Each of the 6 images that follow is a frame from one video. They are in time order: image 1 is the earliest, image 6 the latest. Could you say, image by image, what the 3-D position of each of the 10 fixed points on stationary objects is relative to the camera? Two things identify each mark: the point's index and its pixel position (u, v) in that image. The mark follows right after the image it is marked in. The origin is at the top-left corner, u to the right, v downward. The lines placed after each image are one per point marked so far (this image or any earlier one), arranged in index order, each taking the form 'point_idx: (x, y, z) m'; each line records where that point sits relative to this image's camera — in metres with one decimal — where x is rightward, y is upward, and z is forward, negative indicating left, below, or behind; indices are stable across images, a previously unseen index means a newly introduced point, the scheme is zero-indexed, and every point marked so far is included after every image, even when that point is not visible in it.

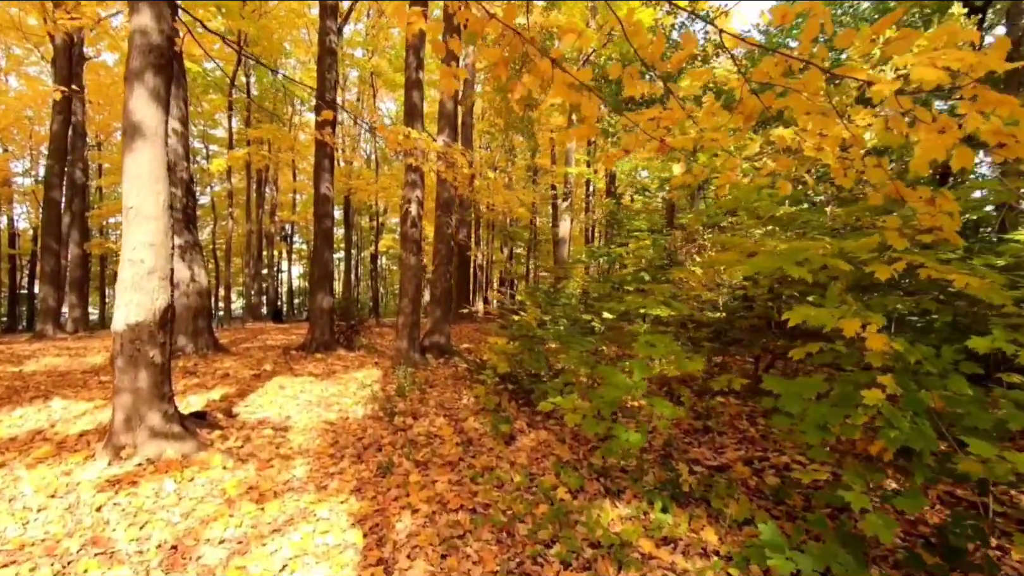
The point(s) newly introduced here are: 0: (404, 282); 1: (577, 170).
0: (-1.7, +0.1, +8.5) m
1: (+2.1, +3.8, +17.7) m
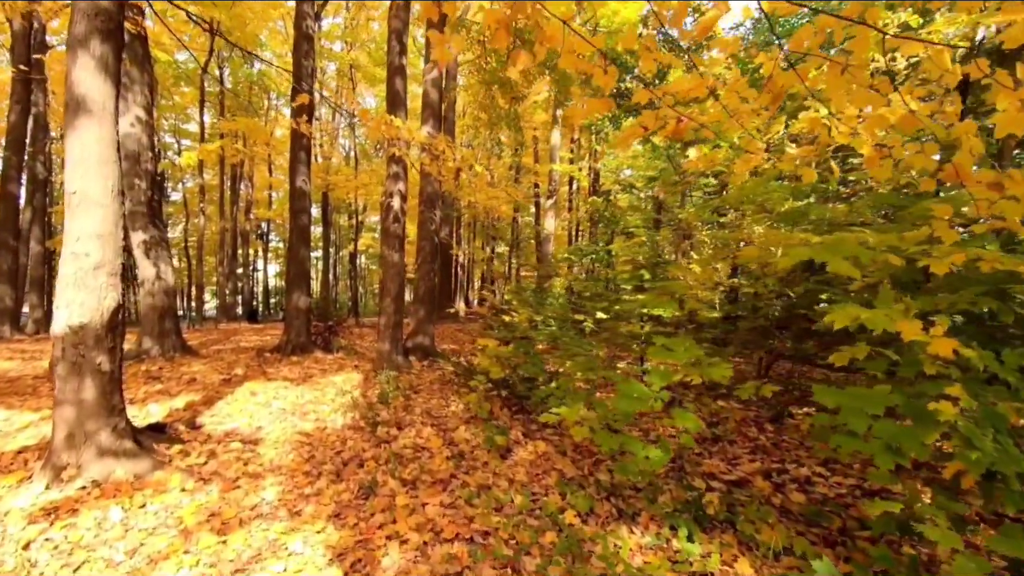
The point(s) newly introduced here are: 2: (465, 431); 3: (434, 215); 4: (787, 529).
0: (-1.9, +0.1, +8.0) m
1: (+1.6, +3.9, +17.3) m
2: (-0.4, -1.3, +4.8) m
3: (-1.4, +1.3, +9.4) m
4: (+1.6, -1.4, +3.1) m
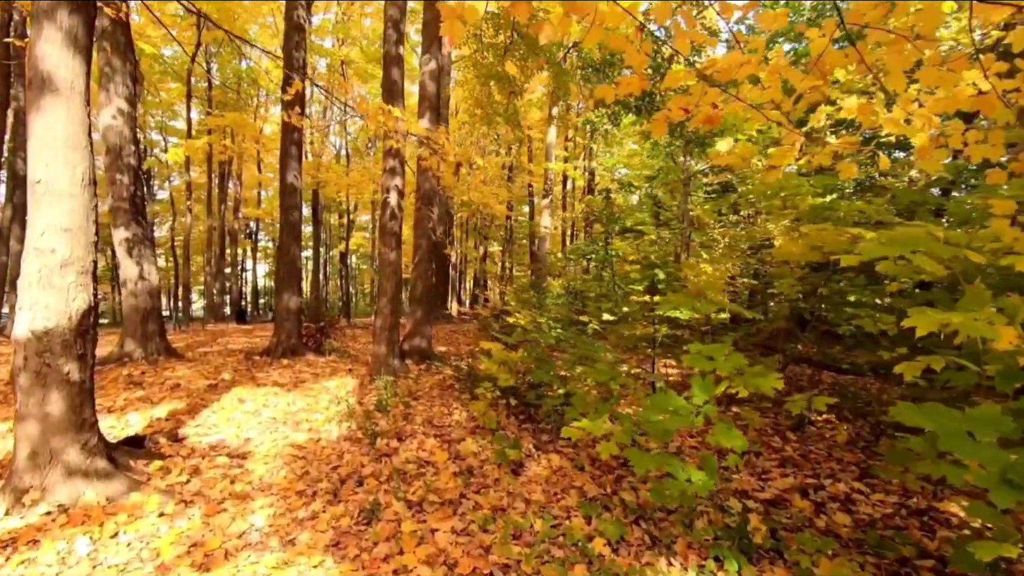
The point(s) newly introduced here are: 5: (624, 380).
0: (-1.8, +0.1, +7.6) m
1: (+1.5, +3.9, +17.0) m
2: (-0.3, -1.3, +4.5) m
3: (-1.4, +1.3, +9.0) m
4: (+1.7, -1.4, +2.8) m
5: (+1.0, -0.8, +4.6) m
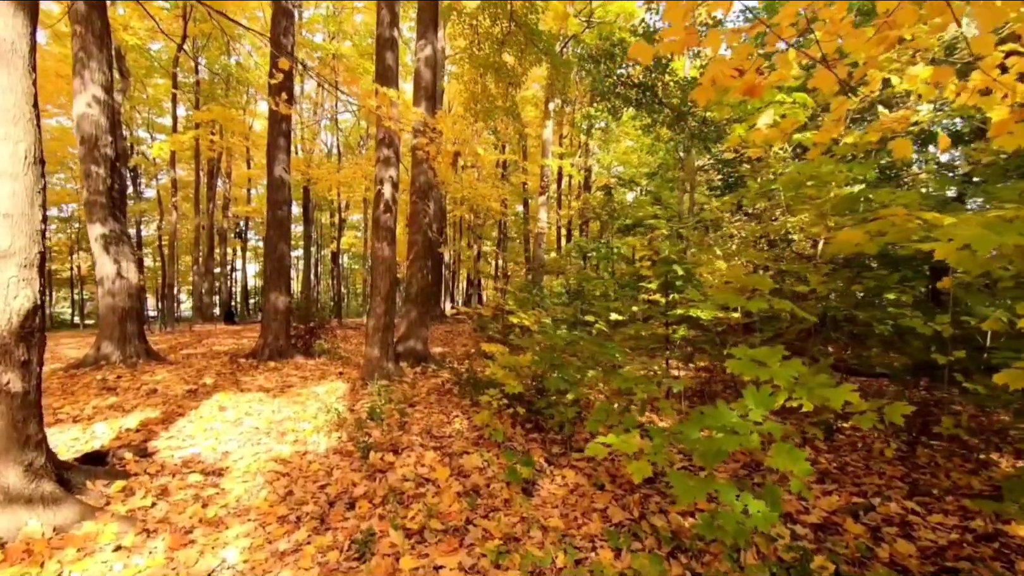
0: (-1.8, +0.1, +7.1) m
1: (+1.4, +3.9, +16.6) m
2: (-0.3, -1.3, +4.1) m
3: (-1.4, +1.3, +8.5) m
4: (+1.8, -1.4, +2.3) m
5: (+1.0, -0.8, +4.2) m
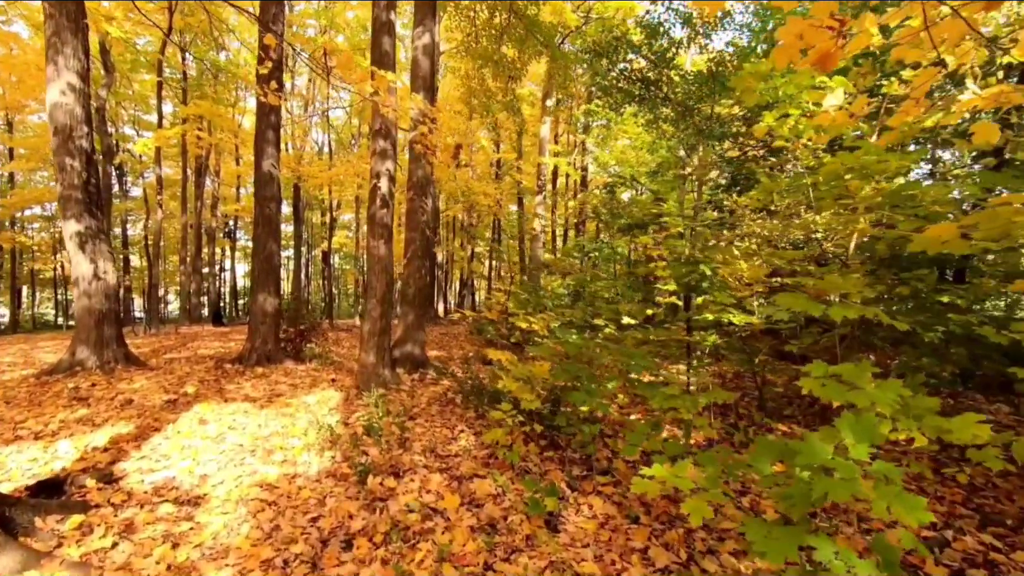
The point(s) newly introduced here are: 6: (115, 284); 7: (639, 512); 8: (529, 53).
0: (-1.8, +0.1, +6.7) m
1: (+1.3, +3.8, +16.2) m
2: (-0.2, -1.3, +3.6) m
3: (-1.3, +1.3, +8.1) m
4: (+1.9, -1.4, +1.9) m
5: (+1.1, -0.8, +3.7) m
6: (-6.5, +0.1, +8.8) m
7: (+0.7, -1.3, +3.1) m
8: (+0.4, +4.3, +9.6) m
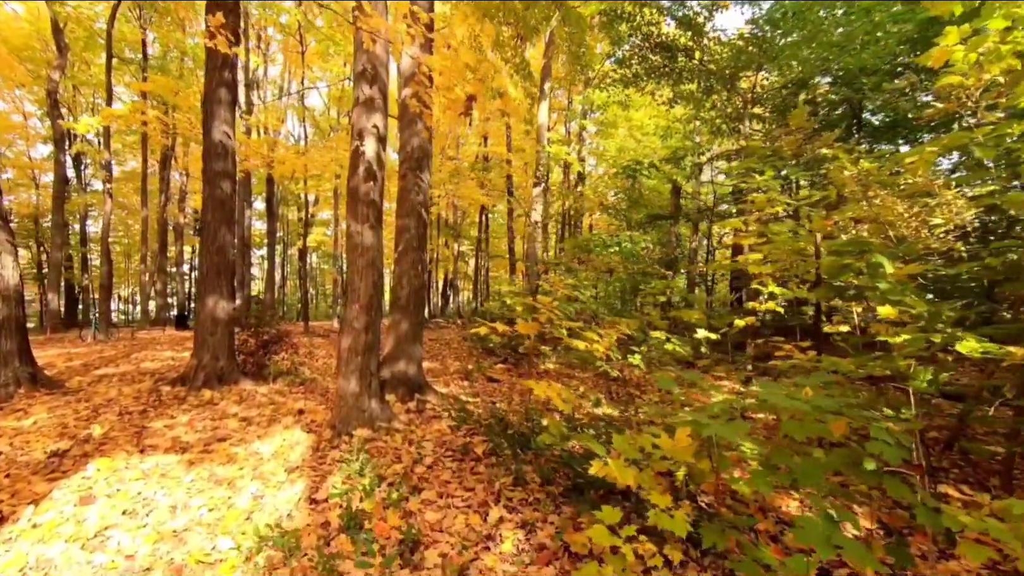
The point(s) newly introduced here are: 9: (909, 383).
0: (-1.4, +0.1, +4.8) m
1: (+1.2, +3.8, +14.5) m
2: (+0.2, -1.3, +1.8) m
3: (-1.1, +1.3, +6.3) m
4: (+2.4, -1.4, +0.2) m
5: (+1.5, -0.8, +2.0) m
6: (-6.3, 0.0, +6.8) m
7: (+1.2, -1.3, +1.4) m
8: (+0.6, +4.2, +7.9) m
9: (+2.0, -0.5, +2.8) m
